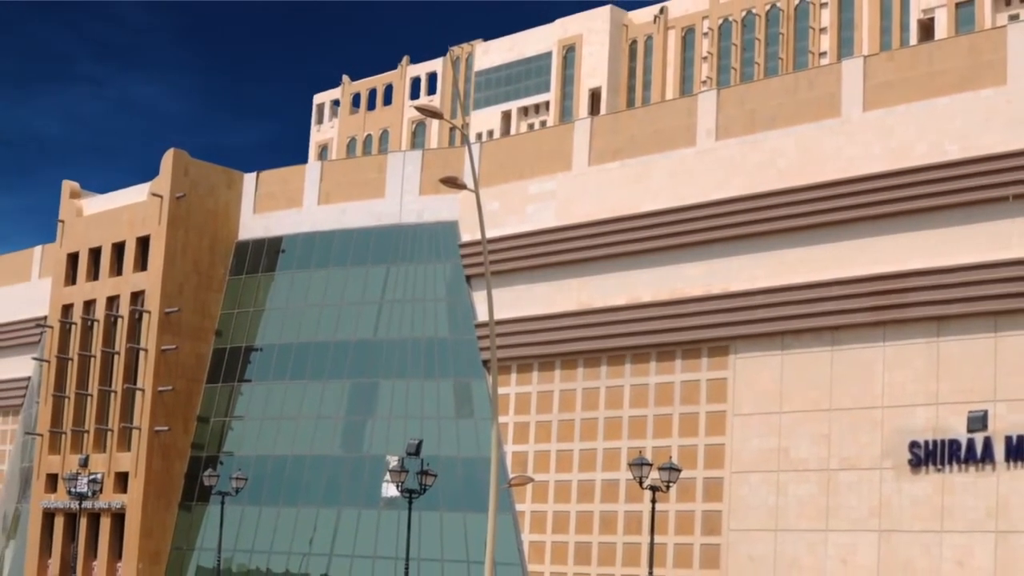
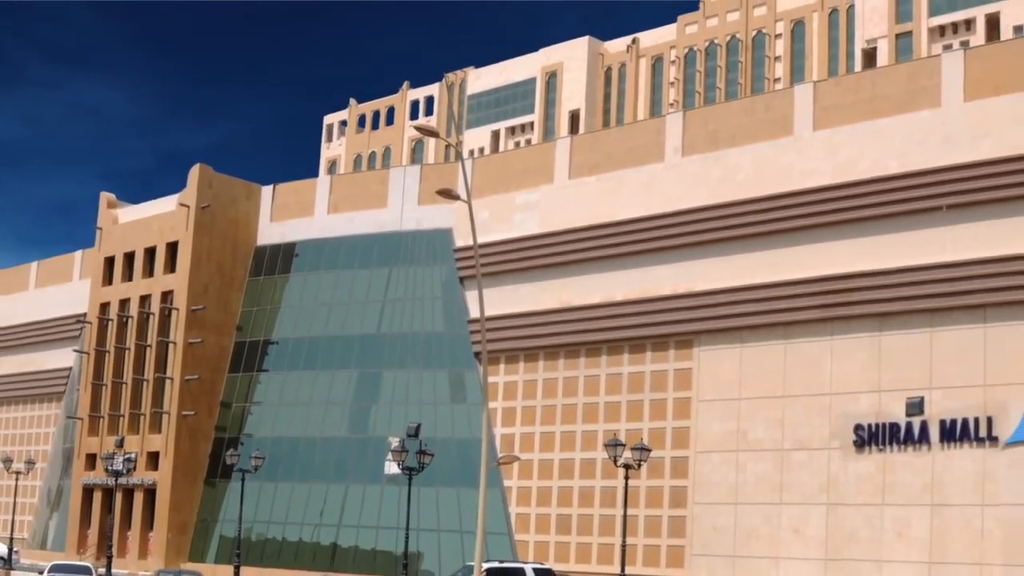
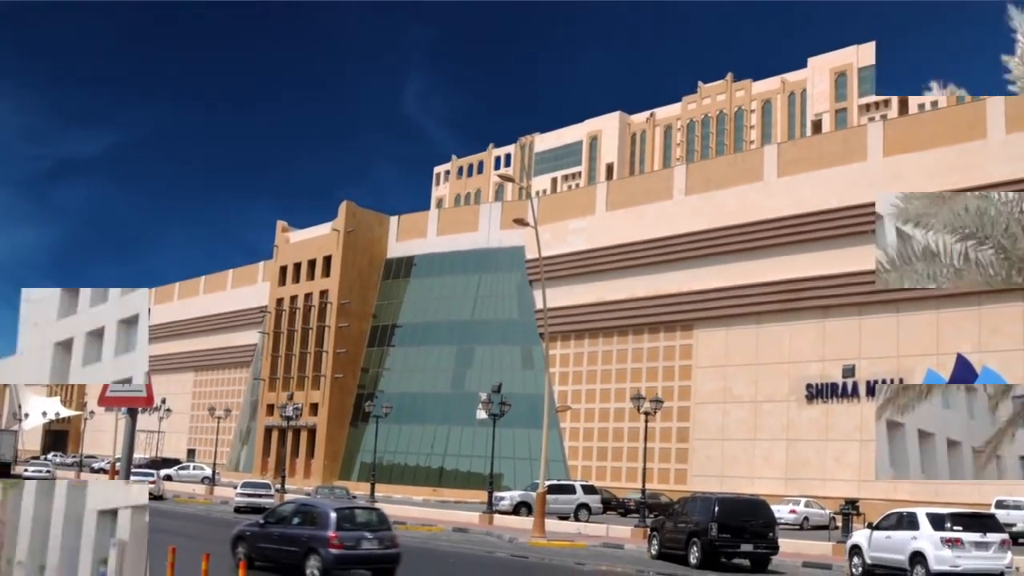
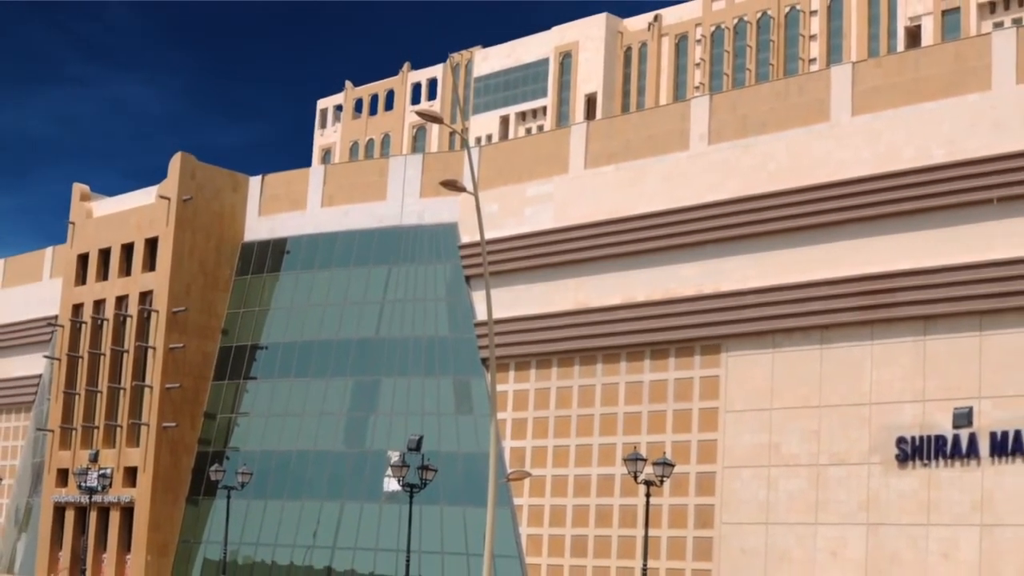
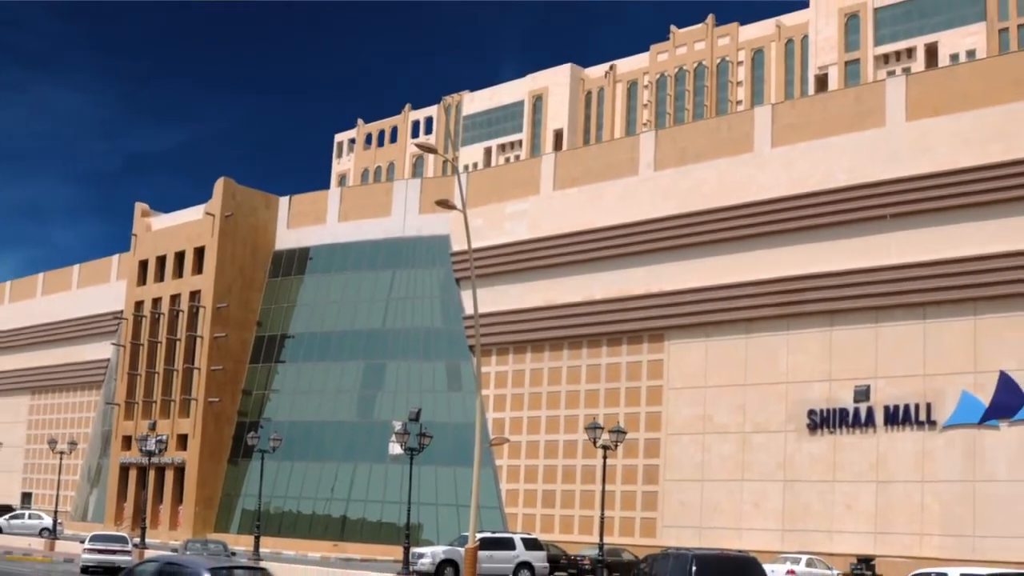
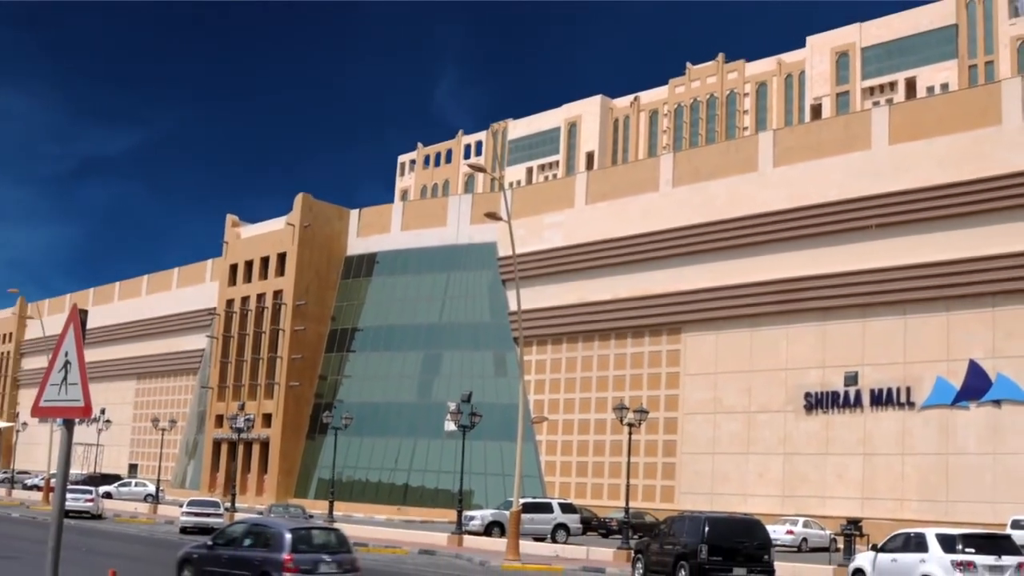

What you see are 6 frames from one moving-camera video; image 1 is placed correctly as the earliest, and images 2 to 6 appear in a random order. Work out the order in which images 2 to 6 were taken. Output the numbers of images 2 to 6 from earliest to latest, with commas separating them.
4, 2, 5, 6, 3
